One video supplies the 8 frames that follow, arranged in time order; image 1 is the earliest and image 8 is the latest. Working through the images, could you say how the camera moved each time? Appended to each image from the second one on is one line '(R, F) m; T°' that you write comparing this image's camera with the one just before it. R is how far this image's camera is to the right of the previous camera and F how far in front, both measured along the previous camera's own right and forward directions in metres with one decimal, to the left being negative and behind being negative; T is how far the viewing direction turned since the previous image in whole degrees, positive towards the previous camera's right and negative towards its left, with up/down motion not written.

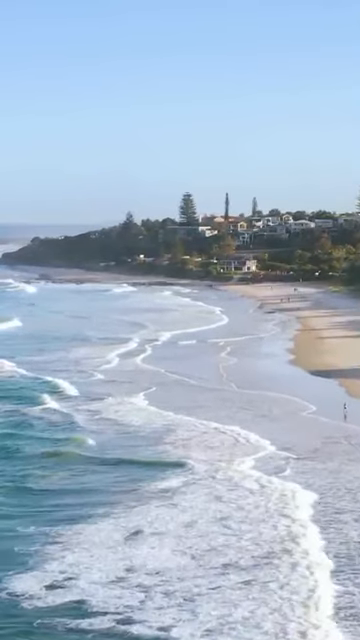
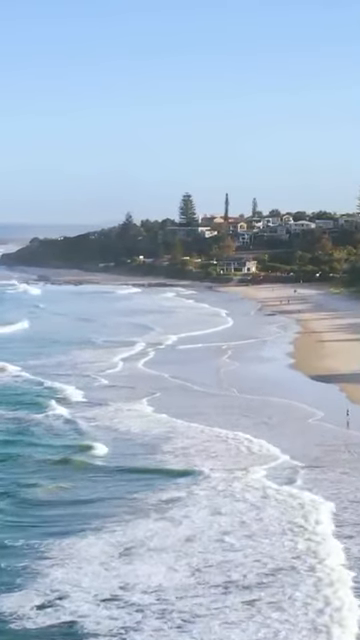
(0.0, +0.4) m; 0°
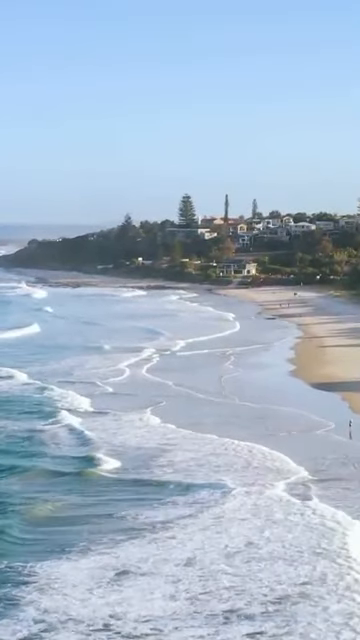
(0.0, +0.6) m; 0°
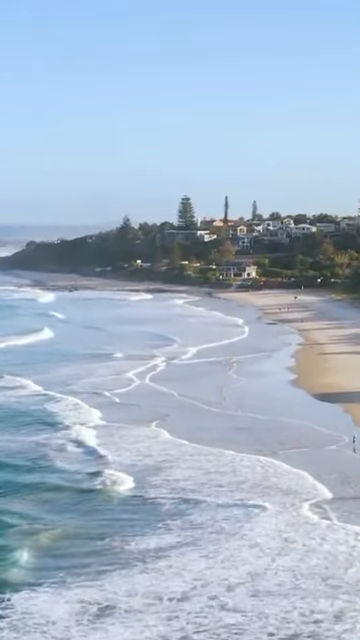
(0.0, +0.8) m; 0°
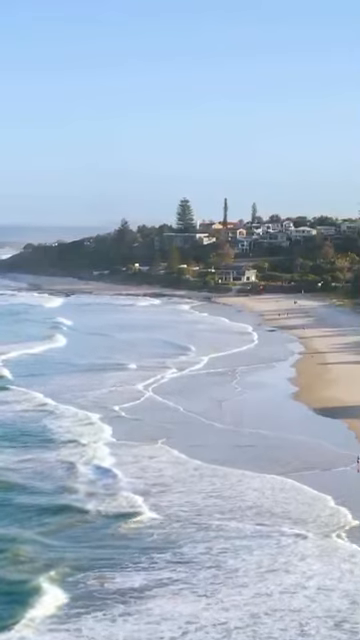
(+0.1, +0.9) m; 0°
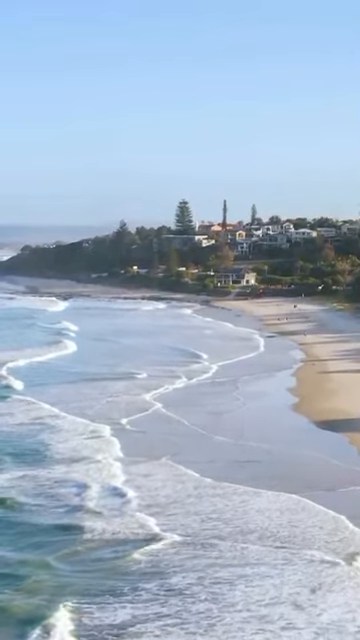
(+0.1, +0.7) m; 0°
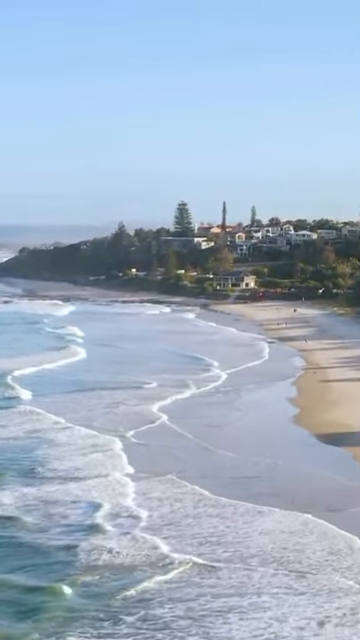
(+0.1, +0.8) m; 0°
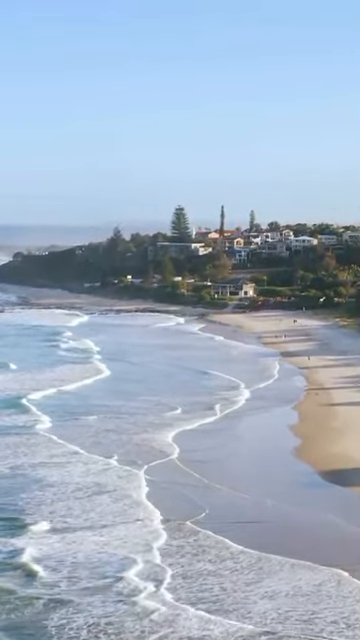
(+0.1, +1.8) m; 0°
